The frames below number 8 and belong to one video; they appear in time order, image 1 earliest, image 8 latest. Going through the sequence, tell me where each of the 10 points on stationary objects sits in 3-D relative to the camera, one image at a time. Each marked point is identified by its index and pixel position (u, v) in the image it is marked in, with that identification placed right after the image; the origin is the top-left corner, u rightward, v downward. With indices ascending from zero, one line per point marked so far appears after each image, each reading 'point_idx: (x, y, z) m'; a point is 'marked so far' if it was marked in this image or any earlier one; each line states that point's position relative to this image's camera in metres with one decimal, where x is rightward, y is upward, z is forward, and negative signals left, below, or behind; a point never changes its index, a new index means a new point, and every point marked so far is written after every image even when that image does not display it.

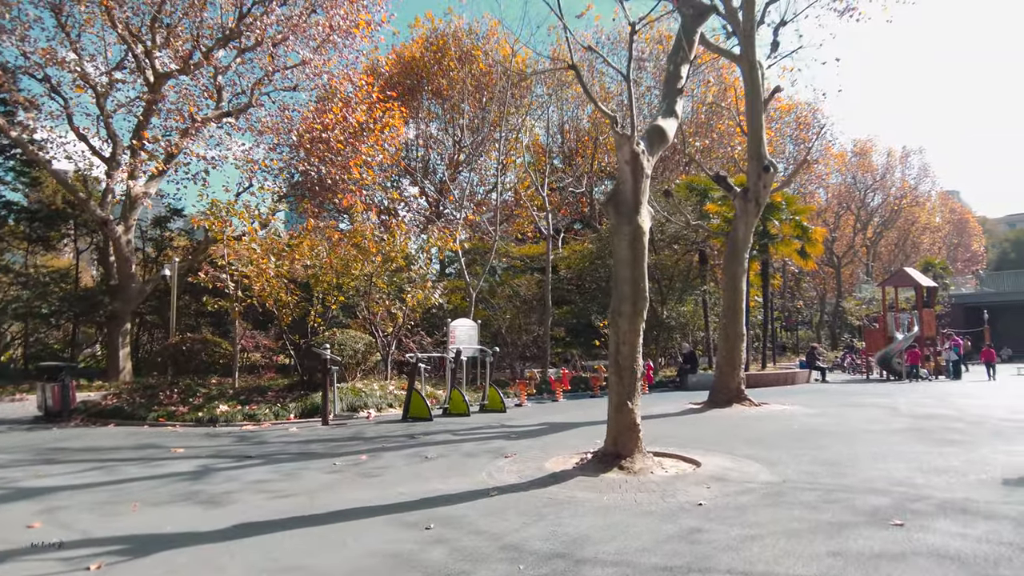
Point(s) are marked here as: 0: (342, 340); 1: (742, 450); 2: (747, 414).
0: (-3.5, -1.1, +14.1) m
1: (+2.6, -1.8, +7.8) m
2: (+3.9, -2.1, +11.5) m
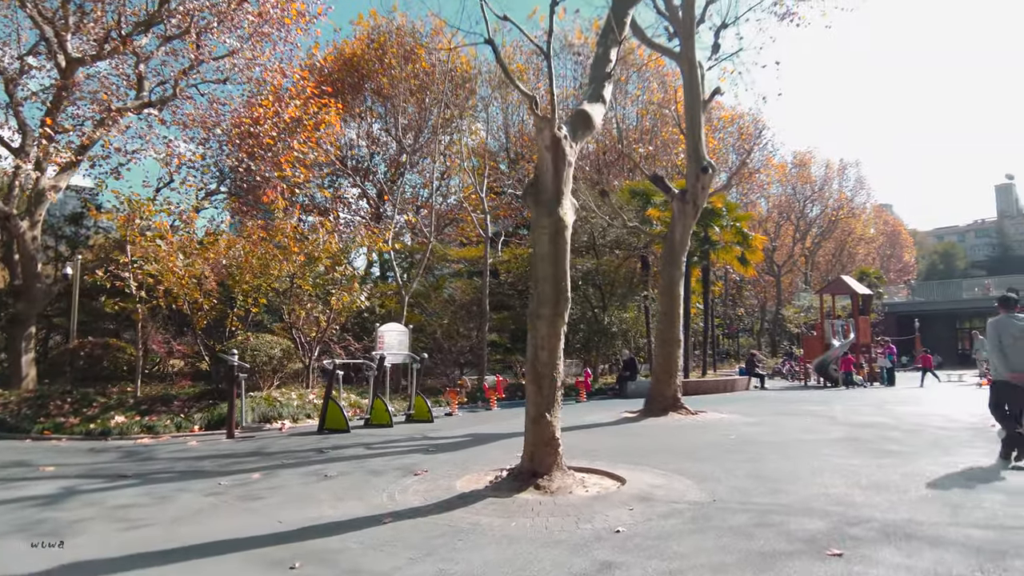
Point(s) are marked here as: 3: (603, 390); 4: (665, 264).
0: (-4.9, -1.1, +13.1) m
1: (+1.7, -1.8, +7.2) m
2: (+2.7, -2.1, +11.0) m
3: (+2.5, -2.8, +19.0) m
4: (+2.7, +0.4, +12.5) m
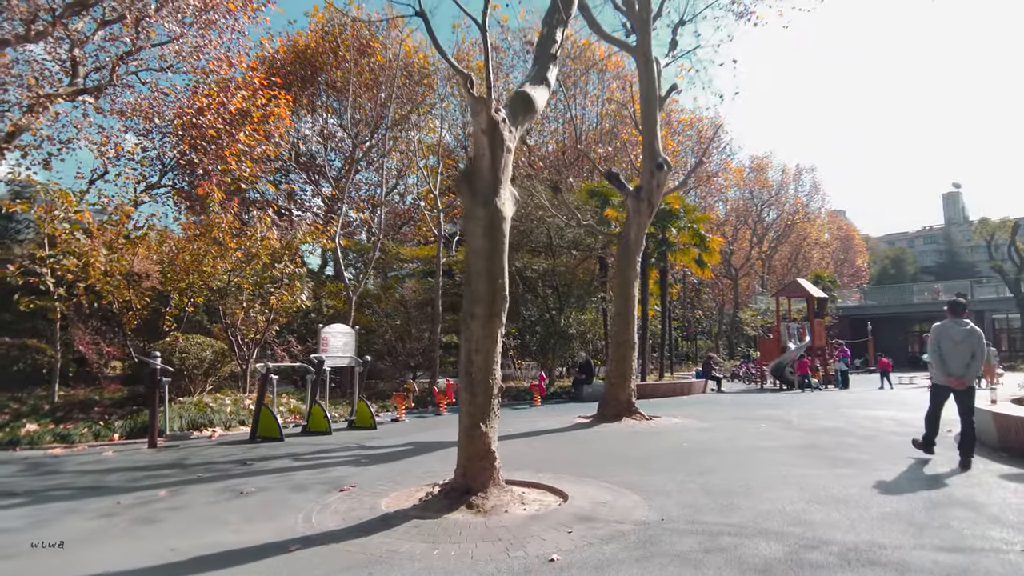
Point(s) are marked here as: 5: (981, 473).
0: (-5.8, -1.0, +12.3) m
1: (+1.0, -1.8, +6.7) m
2: (+1.8, -2.2, +10.6) m
3: (+1.2, -2.8, +18.5) m
4: (+1.9, +0.4, +12.1) m
5: (+4.6, -1.8, +6.8) m
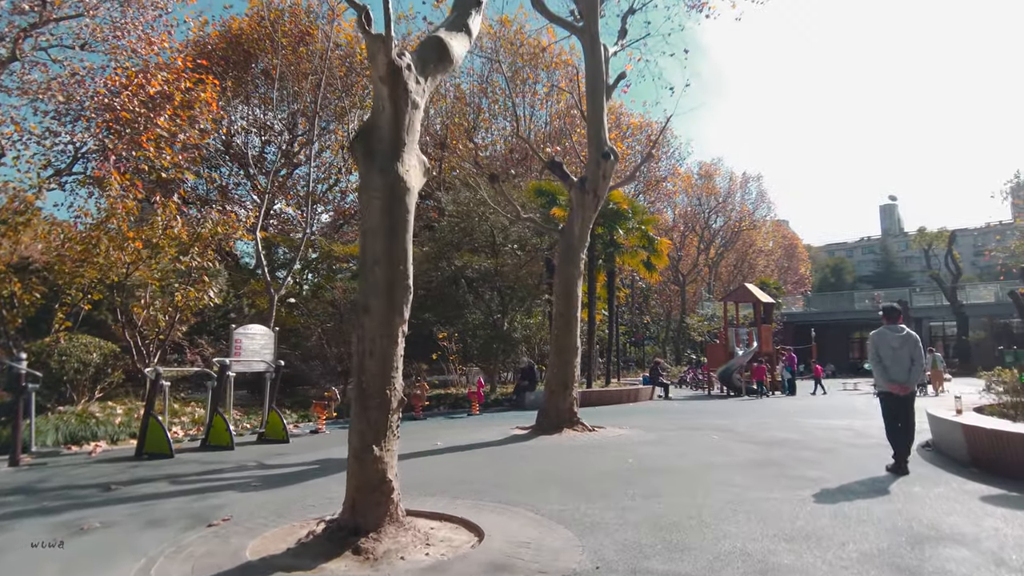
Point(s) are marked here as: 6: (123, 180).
0: (-6.9, -0.9, +10.7) m
1: (+0.3, -1.8, +5.7) m
2: (+0.8, -2.1, +9.6) m
3: (-0.3, -2.8, +17.5) m
4: (+0.8, +0.4, +11.1) m
5: (+3.9, -1.8, +6.0) m
6: (-7.4, +2.1, +13.2) m
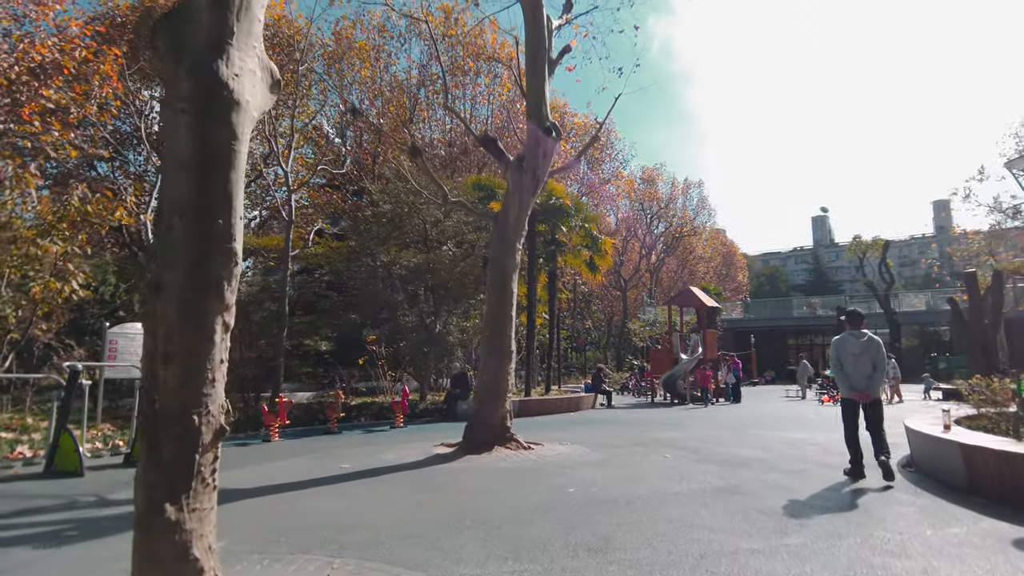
0: (-7.9, -0.8, +8.6) m
1: (-0.3, -1.6, +4.1) m
2: (-0.1, -2.0, +8.1) m
3: (-1.9, -2.8, +15.8) m
4: (-0.2, +0.5, +9.6) m
5: (+3.2, -1.7, +4.8) m
6: (-8.6, +2.2, +11.1) m
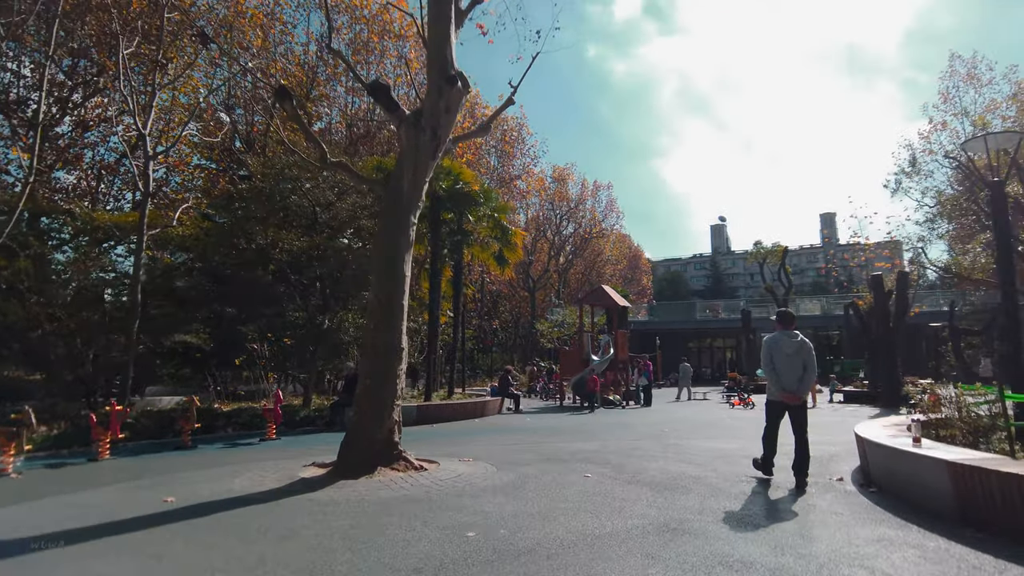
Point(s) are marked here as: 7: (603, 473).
0: (-8.9, -0.4, +5.8) m
1: (-0.8, -1.4, +2.4) m
2: (-1.1, -1.8, +6.3) m
3: (-4.0, -2.6, +13.7) m
4: (-1.4, +0.7, +7.8) m
5: (+2.6, -1.6, +3.5) m
6: (-9.8, +2.6, +8.2) m
7: (+1.0, -2.0, +7.3) m
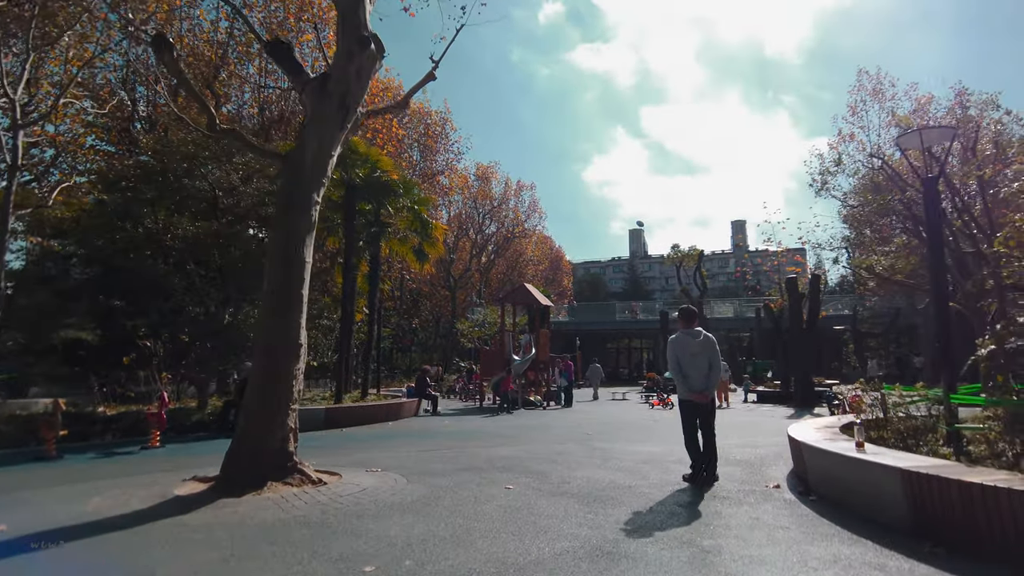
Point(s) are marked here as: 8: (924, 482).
0: (-9.4, -0.2, +4.0) m
1: (-1.0, -1.3, +1.5) m
2: (-1.8, -1.7, +5.4) m
3: (-5.5, -2.4, +12.4) m
4: (-2.3, +0.8, +6.8) m
5: (+2.2, -1.5, +3.0) m
6: (-10.6, +2.8, +6.2) m
7: (+0.1, -1.9, +6.6) m
8: (+2.8, -1.3, +4.8) m
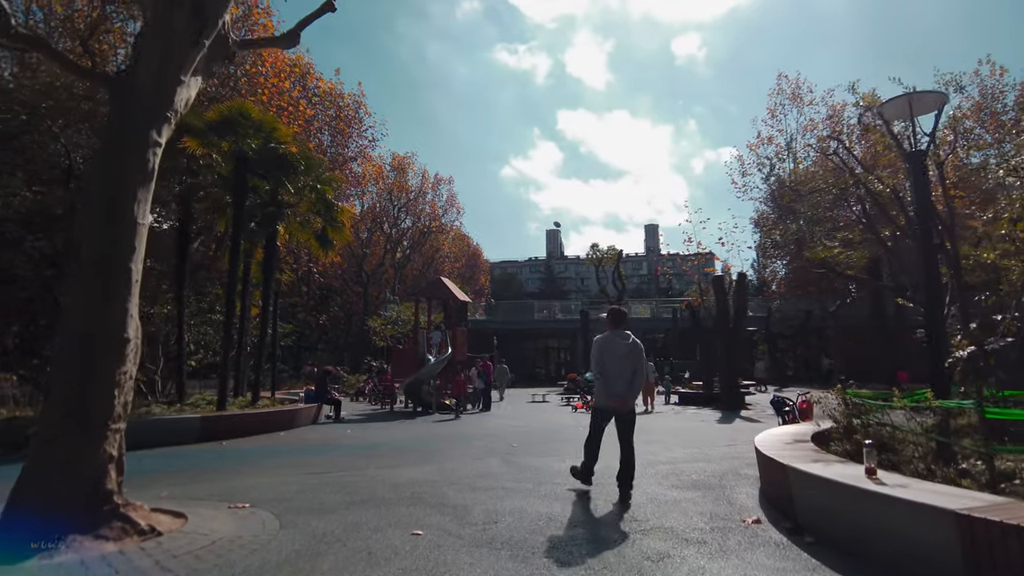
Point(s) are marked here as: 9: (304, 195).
0: (-9.7, +0.1, +1.2) m
1: (-1.1, -1.2, -0.2) m
2: (-2.3, -1.5, +3.5) m
3: (-6.8, -2.2, +10.1) m
4: (-2.9, +1.0, +4.9) m
5: (+2.0, -1.4, +1.7) m
6: (-11.1, +3.2, +3.4) m
7: (-0.5, -1.7, +5.0) m
8: (+2.4, -1.2, +3.5) m
9: (-4.9, +2.2, +16.2) m
